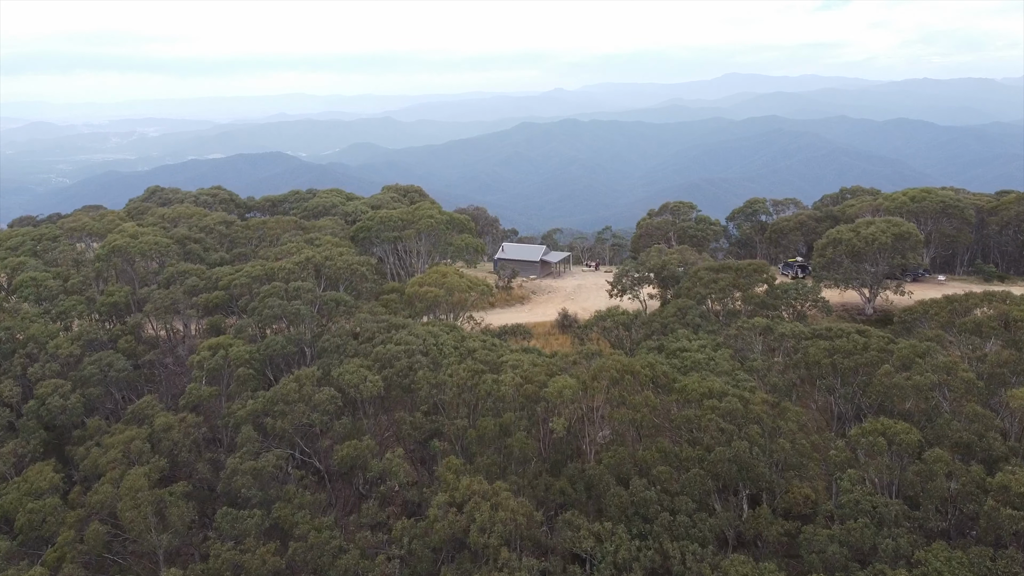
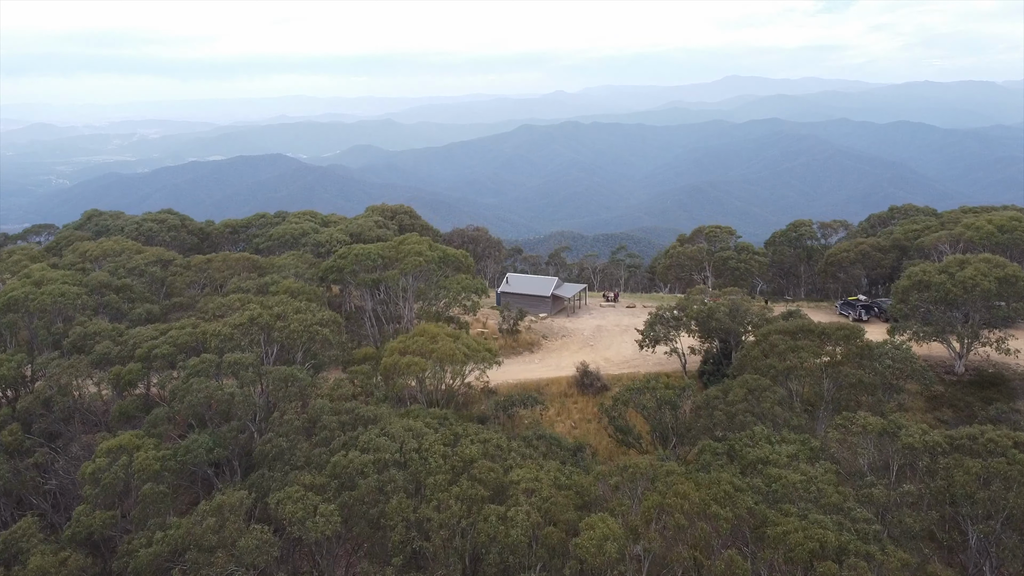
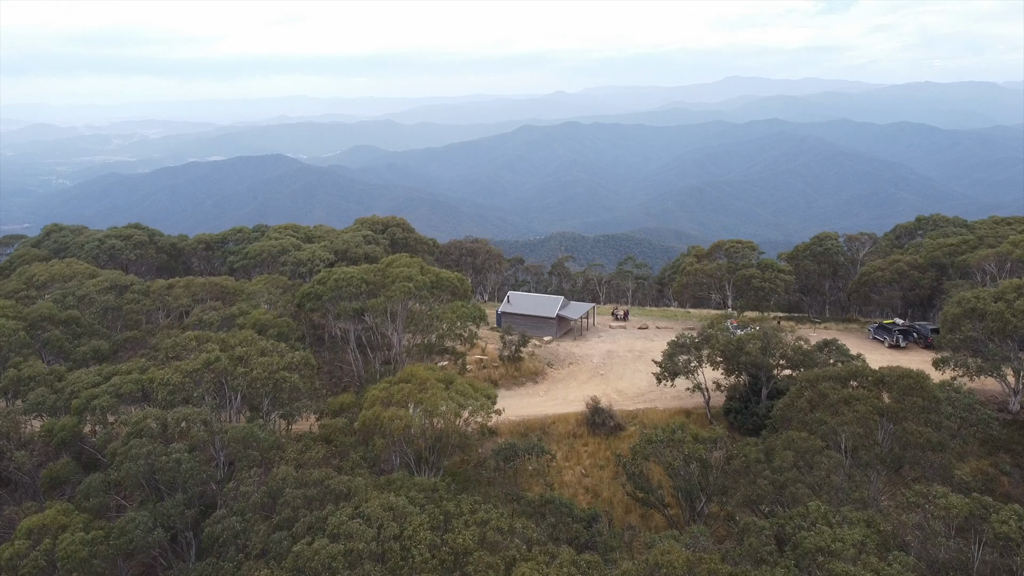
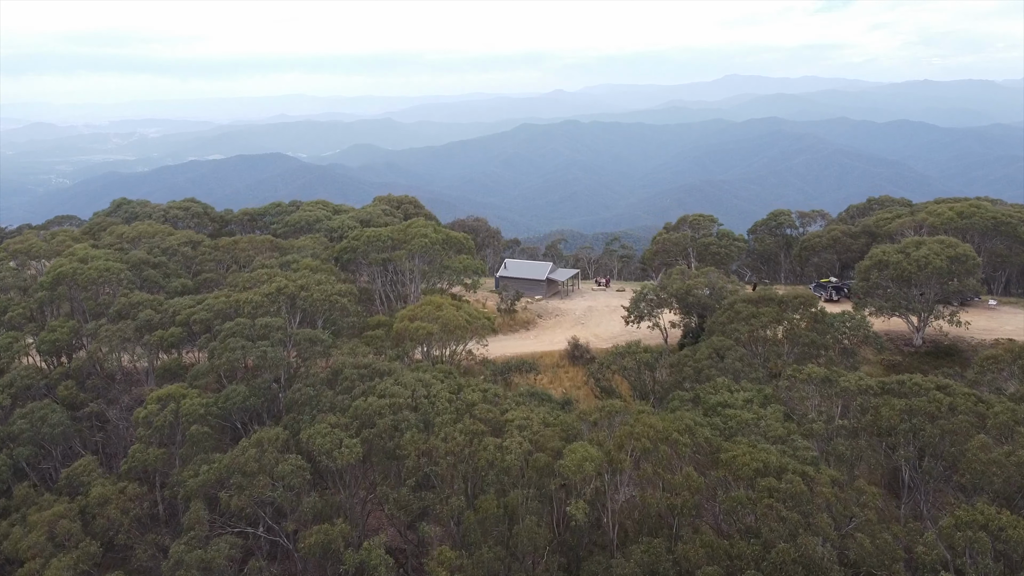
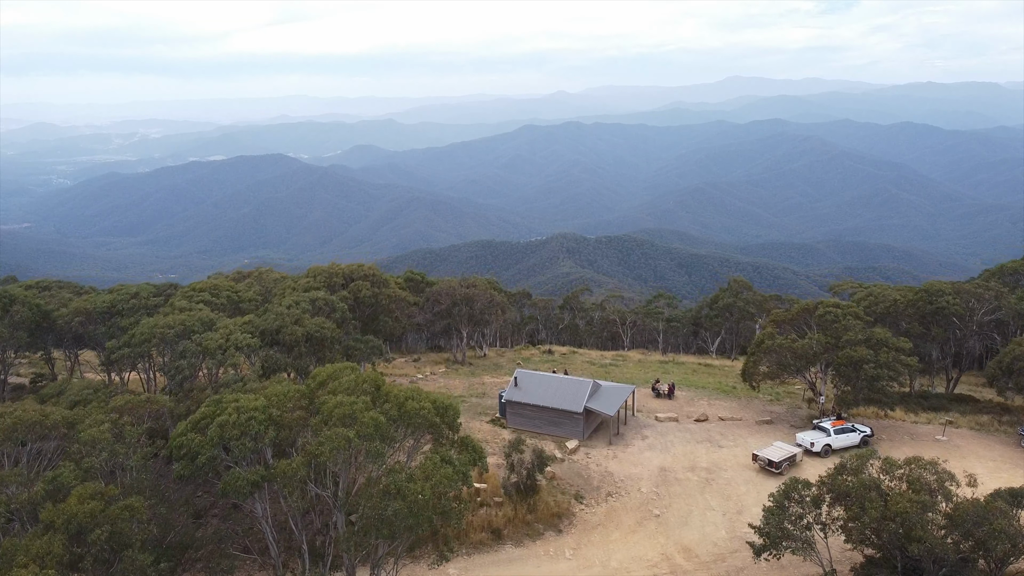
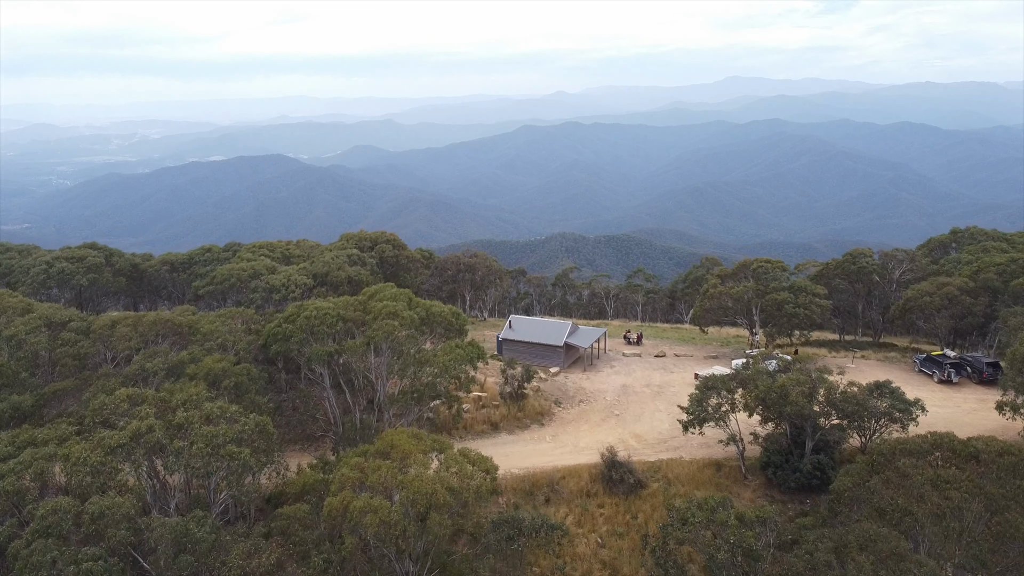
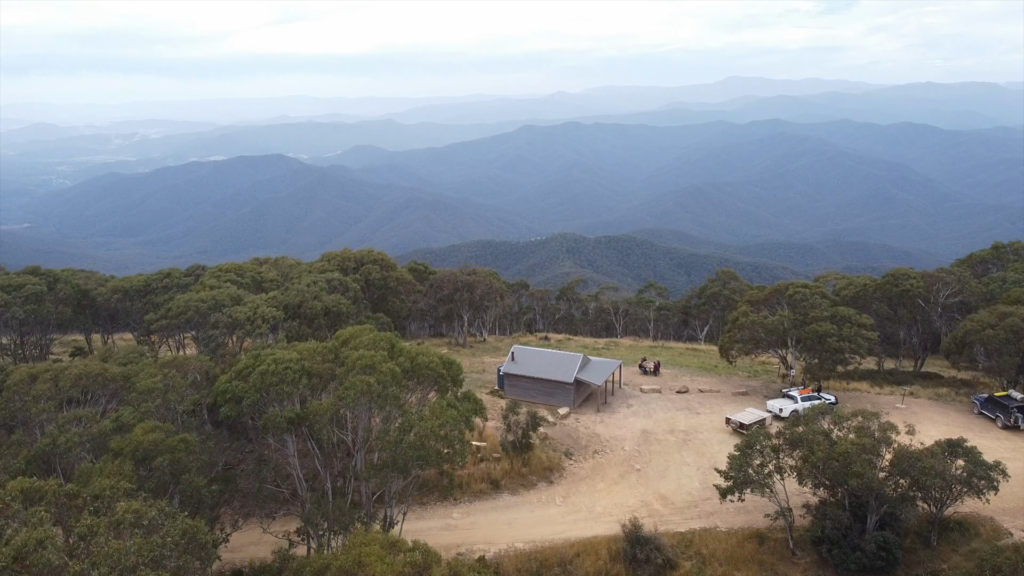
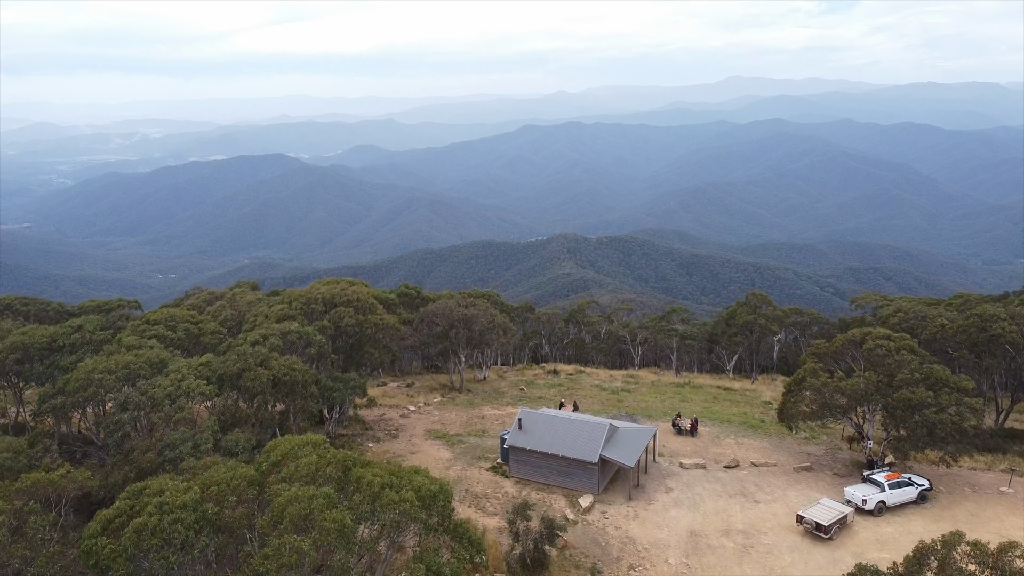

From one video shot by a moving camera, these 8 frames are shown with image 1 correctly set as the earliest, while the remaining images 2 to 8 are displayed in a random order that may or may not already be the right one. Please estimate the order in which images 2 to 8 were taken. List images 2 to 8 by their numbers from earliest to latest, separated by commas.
4, 2, 3, 6, 7, 5, 8
